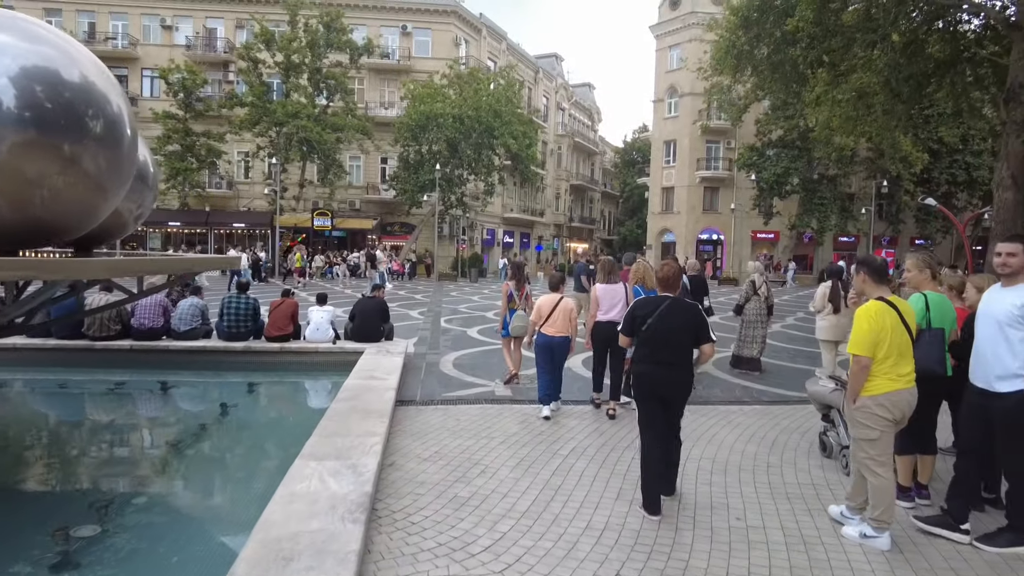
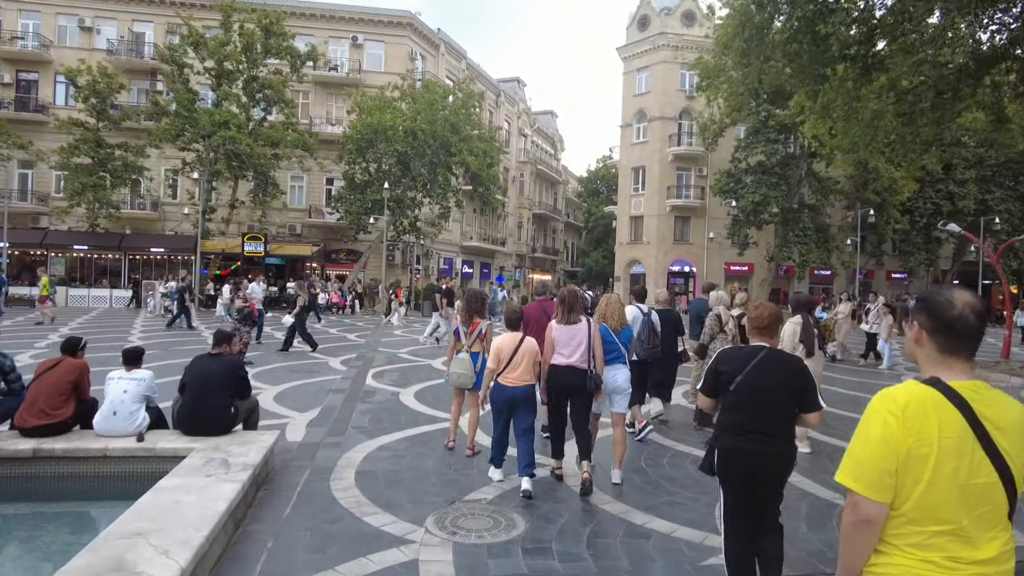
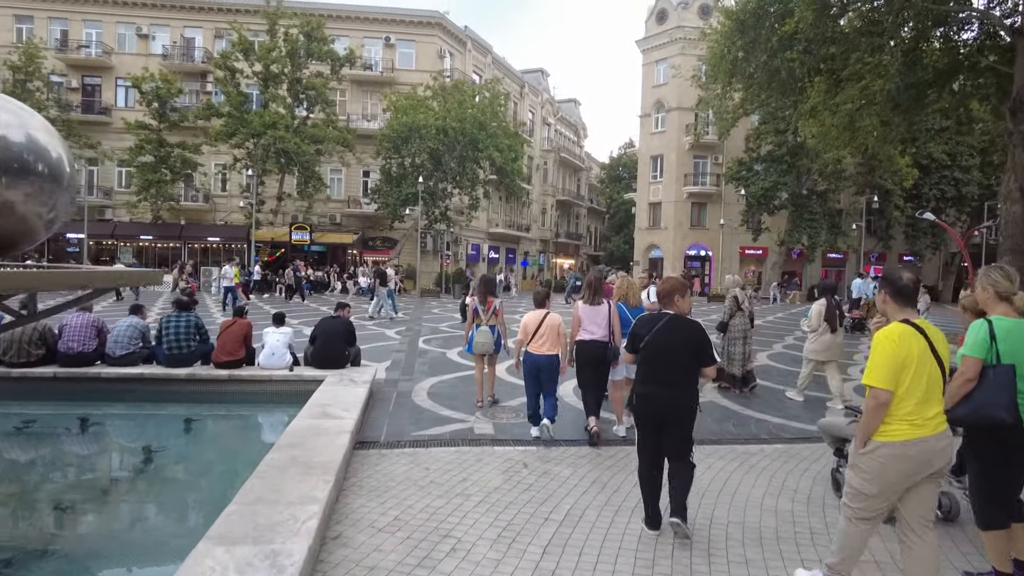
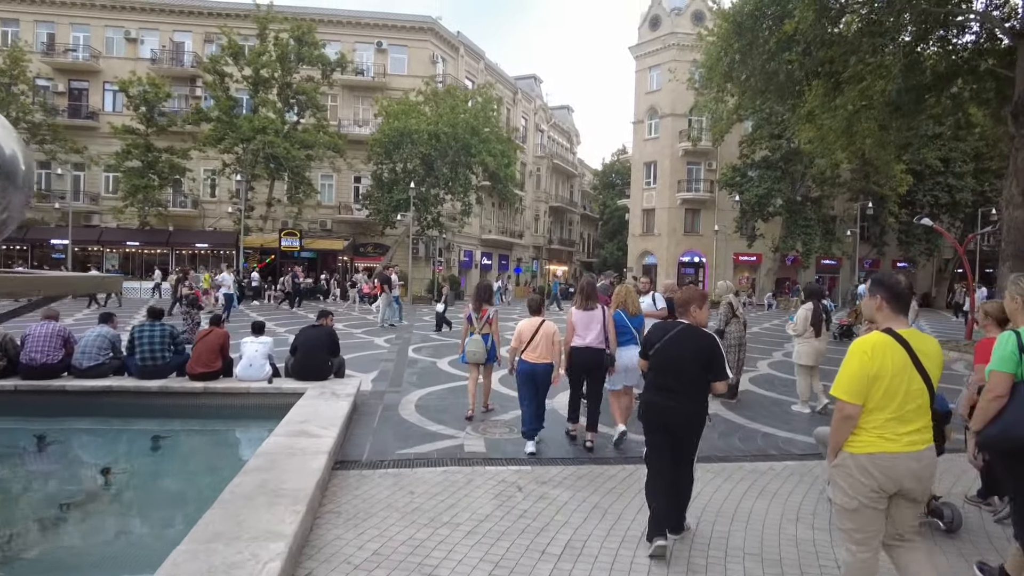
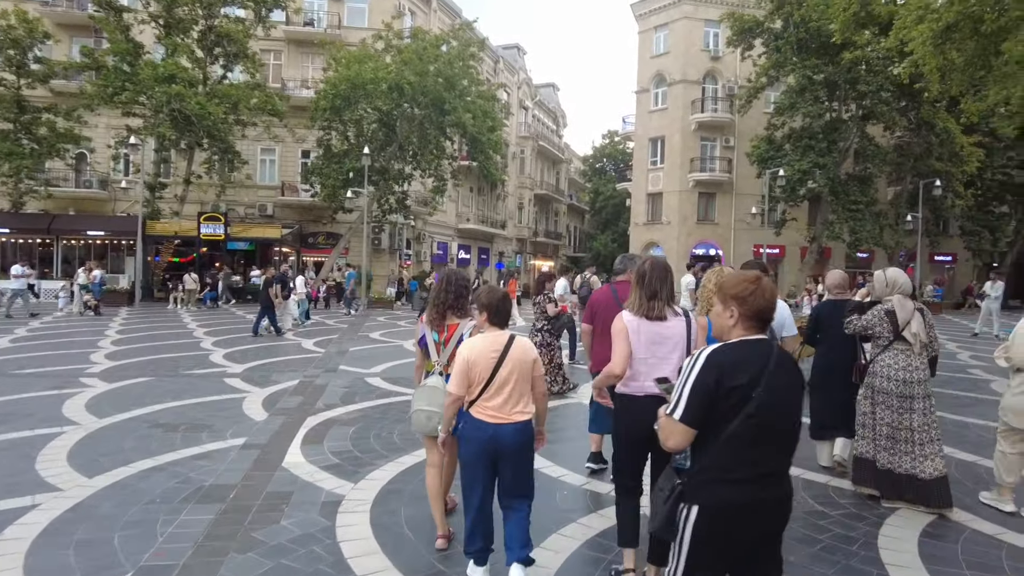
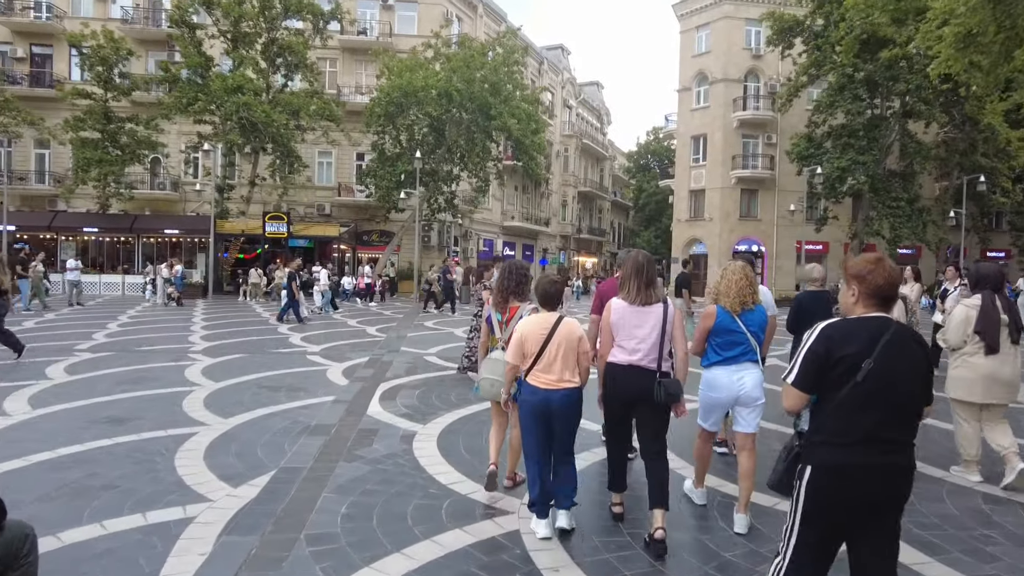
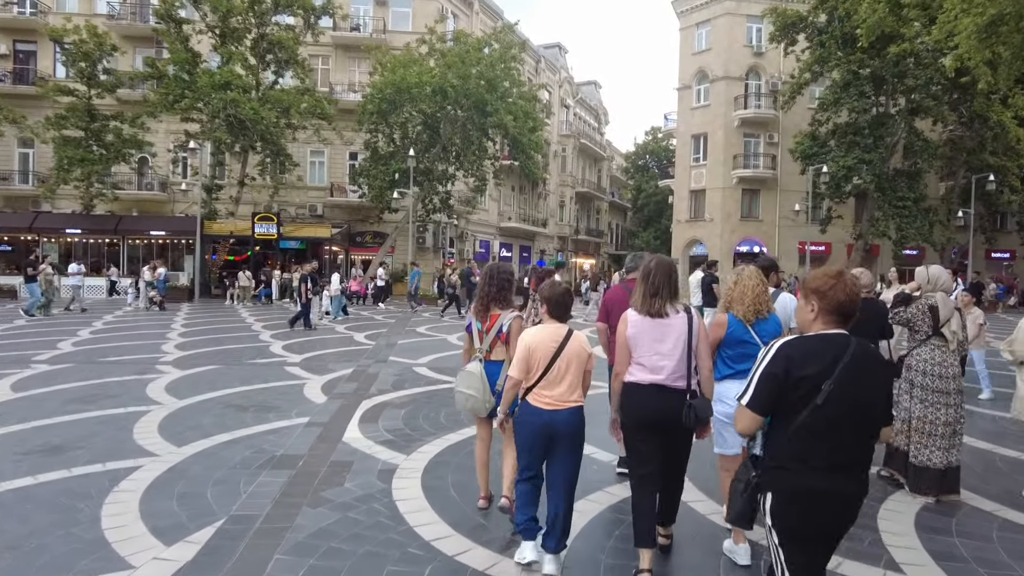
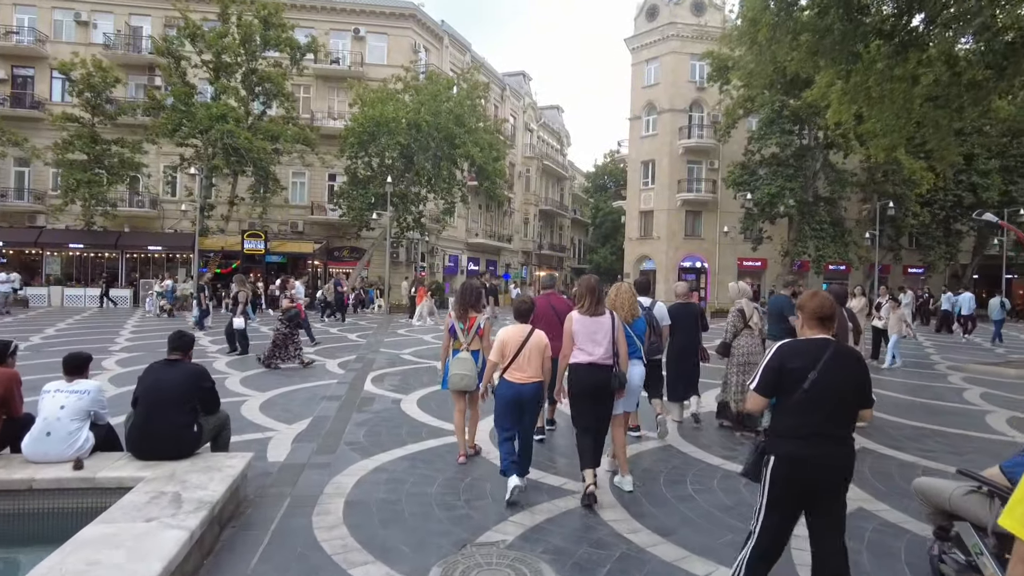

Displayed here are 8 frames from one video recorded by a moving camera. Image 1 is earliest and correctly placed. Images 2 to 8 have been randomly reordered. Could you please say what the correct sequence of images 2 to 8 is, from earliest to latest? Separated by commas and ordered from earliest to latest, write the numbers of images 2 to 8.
3, 4, 2, 8, 6, 7, 5
